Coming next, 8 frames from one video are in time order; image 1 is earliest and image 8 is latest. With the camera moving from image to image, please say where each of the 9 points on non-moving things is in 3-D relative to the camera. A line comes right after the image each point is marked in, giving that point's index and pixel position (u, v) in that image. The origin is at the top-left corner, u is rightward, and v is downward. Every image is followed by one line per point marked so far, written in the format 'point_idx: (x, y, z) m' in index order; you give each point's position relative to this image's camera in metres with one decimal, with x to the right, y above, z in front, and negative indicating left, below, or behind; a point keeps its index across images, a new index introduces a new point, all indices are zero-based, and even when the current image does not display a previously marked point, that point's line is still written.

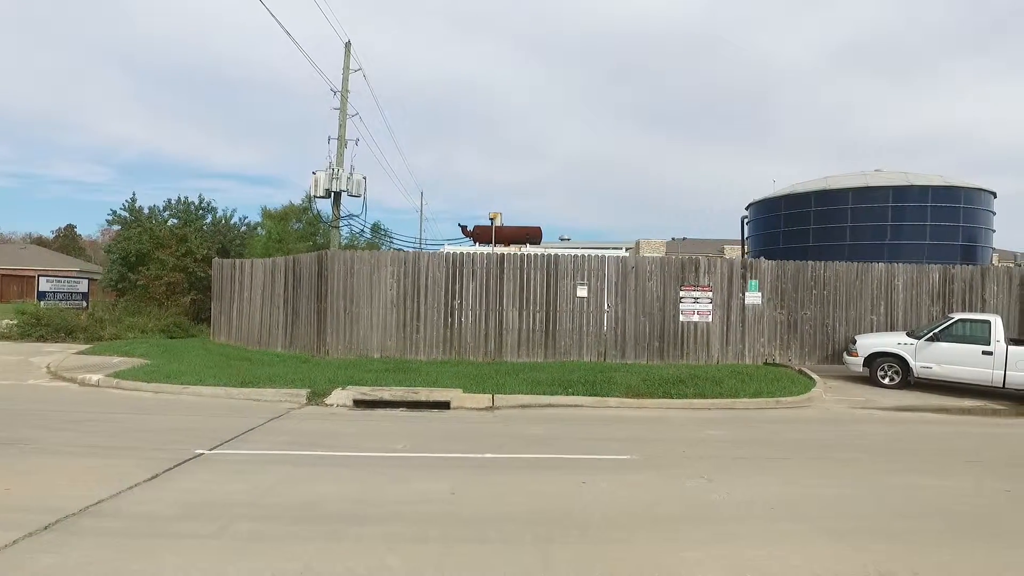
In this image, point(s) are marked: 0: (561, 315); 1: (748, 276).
0: (+0.9, -0.5, +11.6) m
1: (+4.6, +0.2, +11.7) m
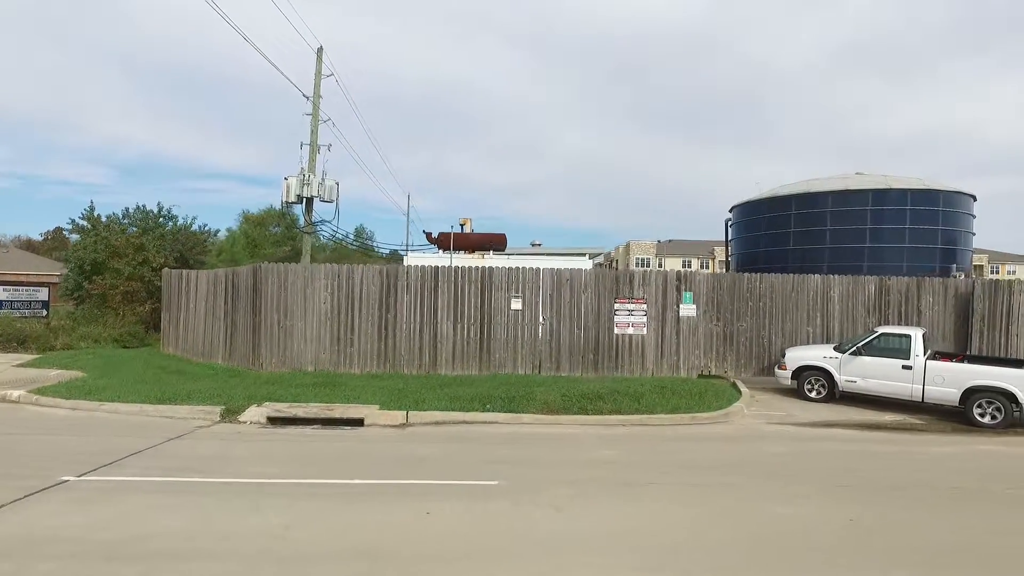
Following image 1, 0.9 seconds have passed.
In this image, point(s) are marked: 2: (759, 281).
0: (-0.3, -0.8, +11.6) m
1: (+3.3, 0.0, +11.7) m
2: (+4.9, +0.2, +11.9) m
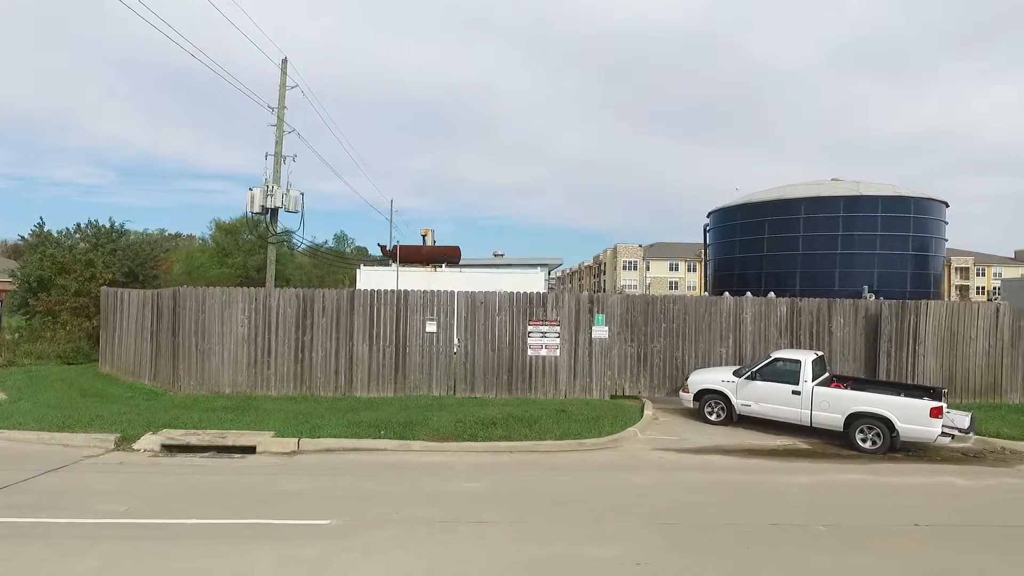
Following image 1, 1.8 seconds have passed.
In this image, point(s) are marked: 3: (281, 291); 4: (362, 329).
0: (-2.0, -1.2, +11.8) m
1: (+1.6, -0.5, +11.9) m
2: (+3.2, -0.3, +12.1) m
3: (-4.6, -0.1, +11.7) m
4: (-3.0, -0.8, +11.8) m
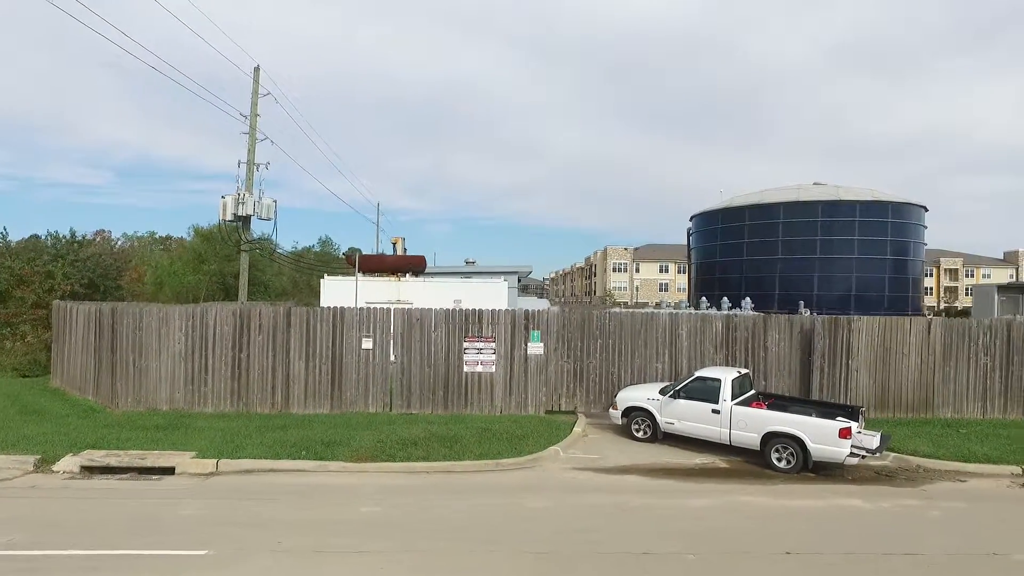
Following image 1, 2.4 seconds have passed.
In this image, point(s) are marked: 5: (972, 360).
0: (-3.3, -1.6, +11.9) m
1: (+0.4, -0.8, +12.0) m
2: (+2.0, -0.6, +12.2) m
3: (-5.8, -0.4, +11.8) m
4: (-4.2, -1.2, +11.9) m
5: (+9.3, -1.5, +12.0) m
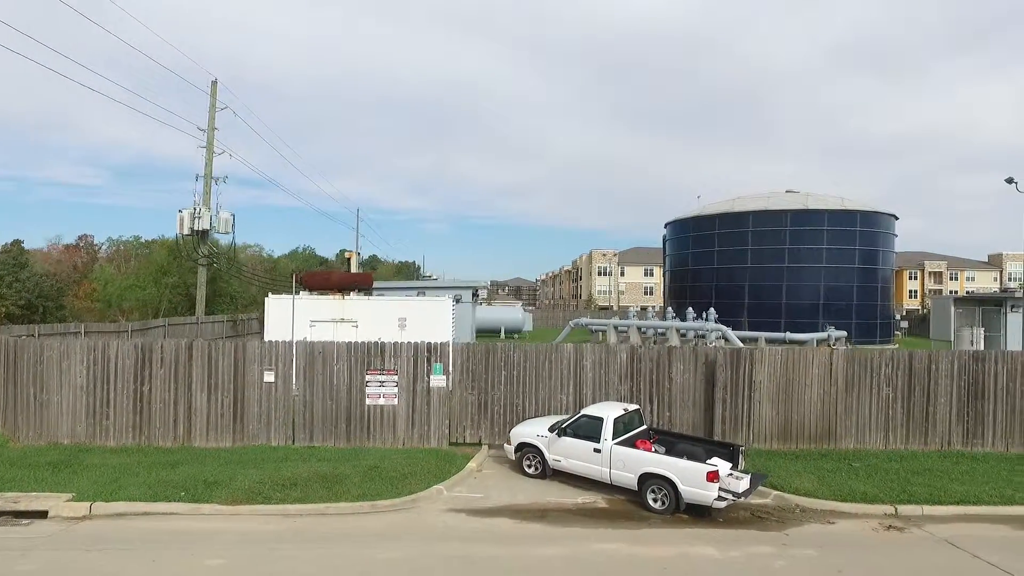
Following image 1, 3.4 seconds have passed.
0: (-5.2, -2.2, +11.9) m
1: (-1.6, -1.4, +12.0) m
2: (0.0, -1.3, +12.2) m
3: (-7.8, -1.1, +11.8) m
4: (-6.2, -1.8, +11.9) m
5: (+7.4, -2.1, +12.1) m
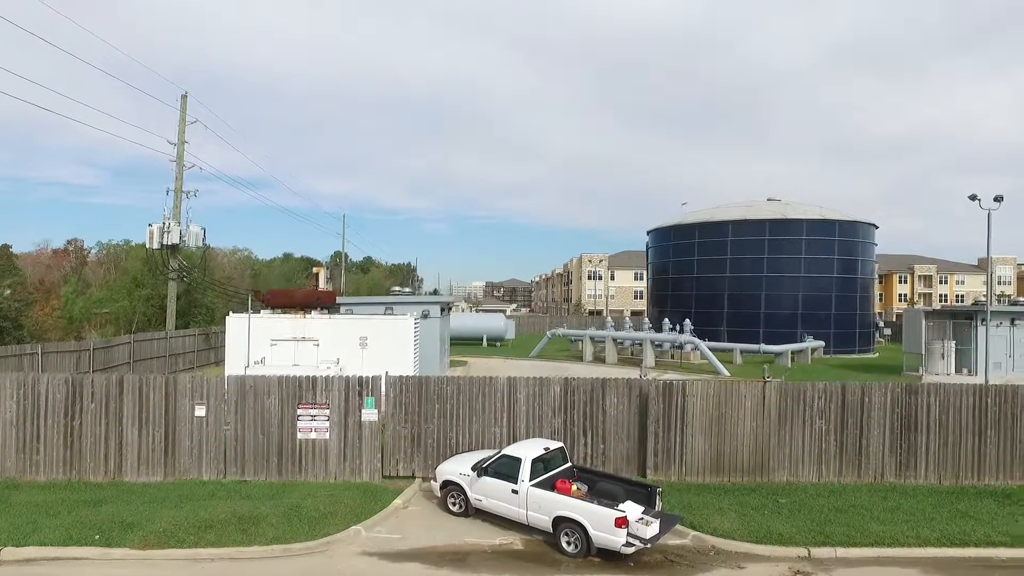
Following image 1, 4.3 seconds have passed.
0: (-6.6, -2.9, +11.9) m
1: (-3.0, -2.1, +12.0) m
2: (-1.4, -1.9, +12.2) m
3: (-9.1, -1.8, +11.8) m
4: (-7.5, -2.5, +11.8) m
5: (+6.0, -2.8, +12.1) m
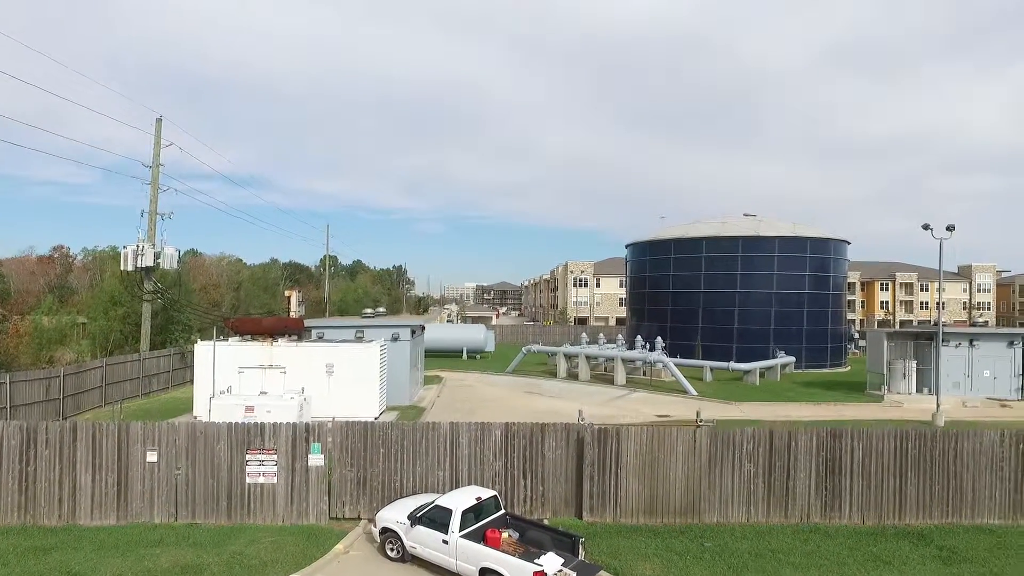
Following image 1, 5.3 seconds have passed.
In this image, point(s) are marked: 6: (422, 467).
0: (-7.8, -3.9, +12.3) m
1: (-4.2, -3.1, +12.5) m
2: (-2.6, -3.0, +12.7) m
3: (-10.4, -2.8, +12.2) m
4: (-8.8, -3.5, +12.3) m
5: (+4.8, -3.8, +12.6) m
6: (-1.9, -3.8, +12.7) m
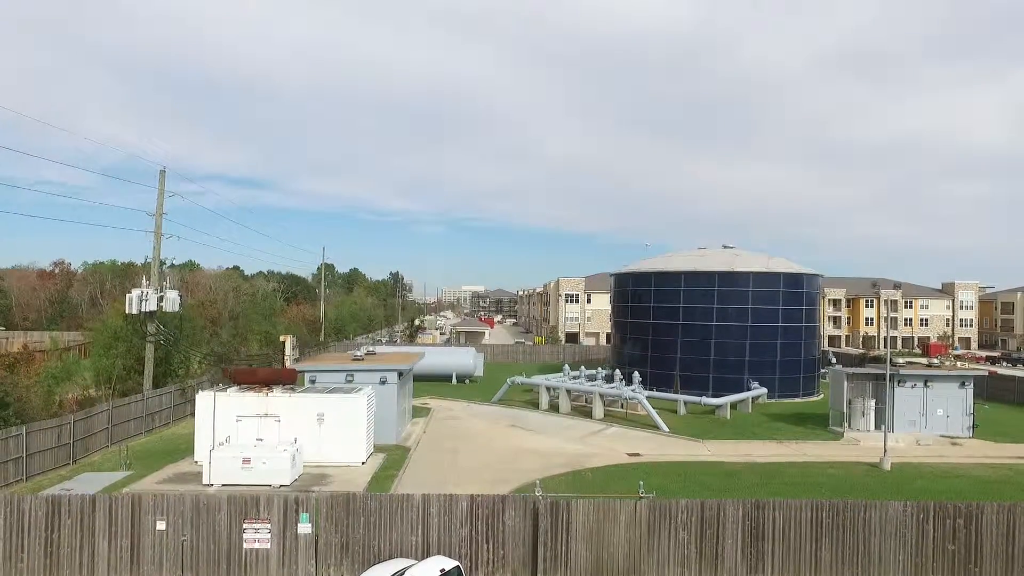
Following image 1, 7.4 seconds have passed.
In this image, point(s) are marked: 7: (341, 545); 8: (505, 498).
0: (-8.7, -6.0, +14.1) m
1: (-5.0, -5.3, +14.3) m
2: (-3.4, -5.1, +14.5) m
3: (-11.2, -4.9, +14.0) m
4: (-9.6, -5.6, +14.0) m
5: (+3.9, -6.0, +14.5) m
6: (-2.8, -6.0, +14.5) m
7: (-4.1, -6.2, +14.4) m
8: (-0.2, -5.1, +14.6) m
